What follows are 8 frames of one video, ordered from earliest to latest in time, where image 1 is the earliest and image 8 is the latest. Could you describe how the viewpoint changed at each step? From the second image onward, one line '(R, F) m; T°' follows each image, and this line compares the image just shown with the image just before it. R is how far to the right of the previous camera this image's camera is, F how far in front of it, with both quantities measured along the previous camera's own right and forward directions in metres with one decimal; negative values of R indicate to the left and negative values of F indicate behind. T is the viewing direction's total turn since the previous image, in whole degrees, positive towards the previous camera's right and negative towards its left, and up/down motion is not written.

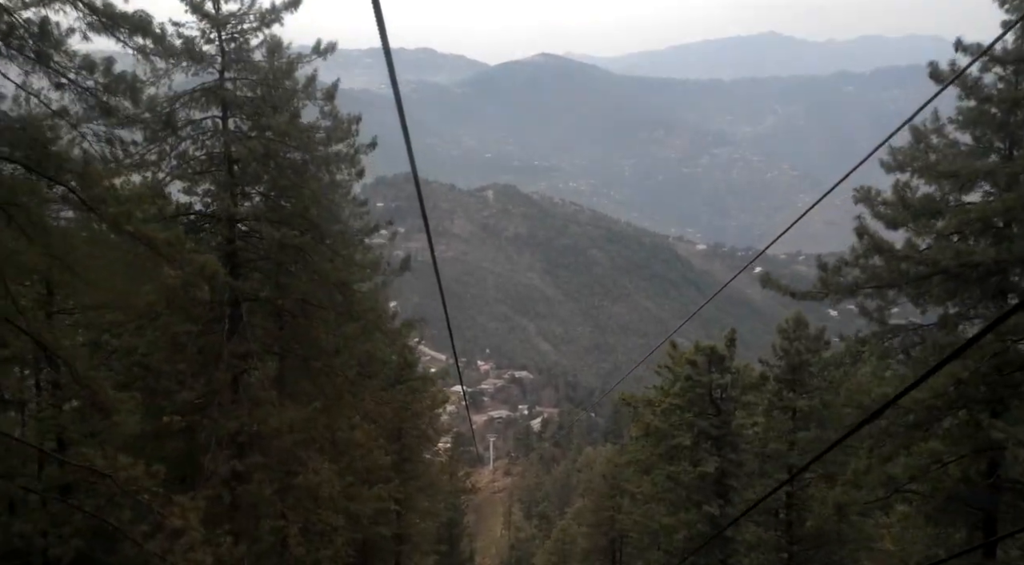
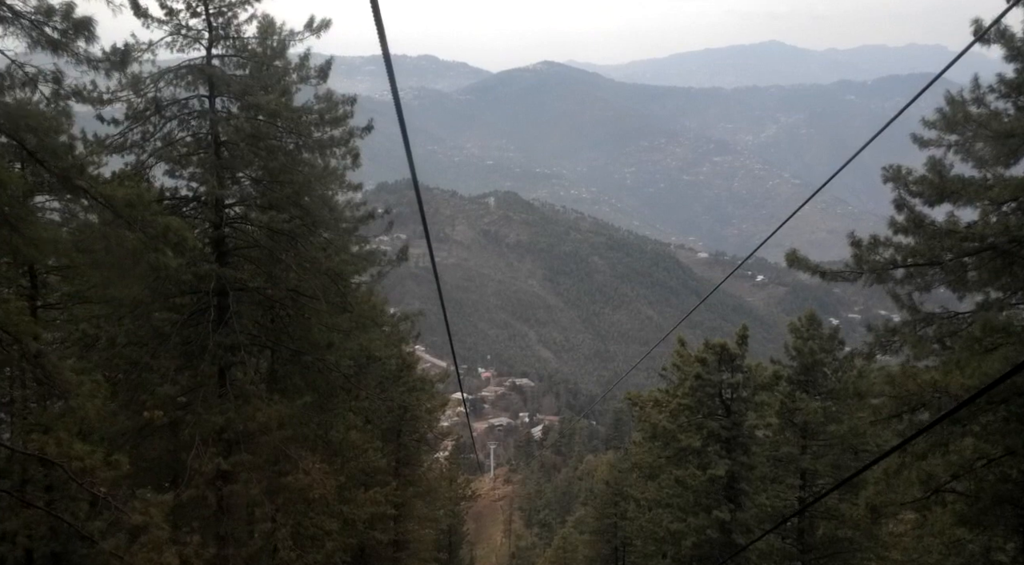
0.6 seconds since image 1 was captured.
(0.0, +0.8) m; 0°
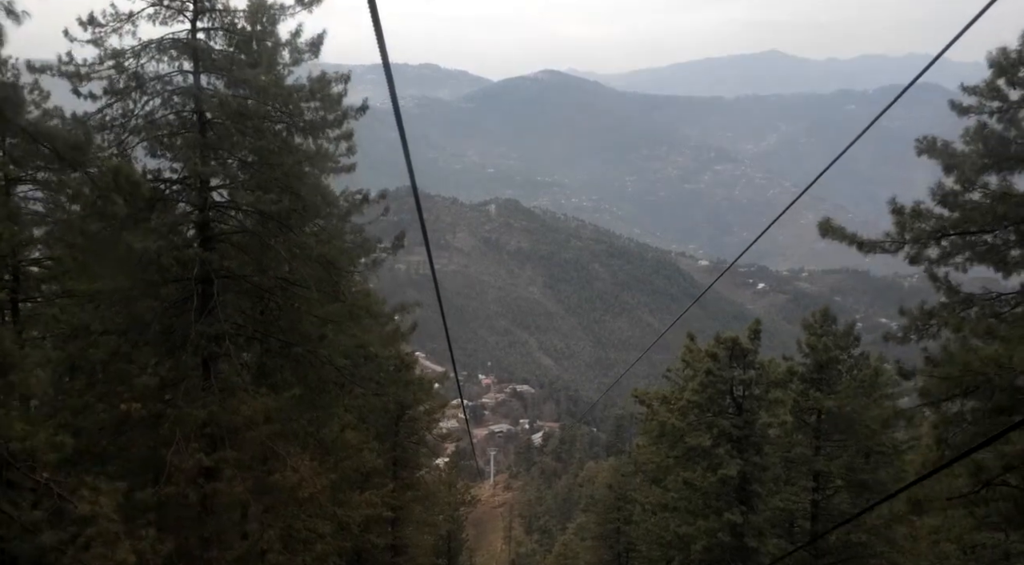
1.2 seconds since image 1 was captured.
(0.0, +0.8) m; 0°
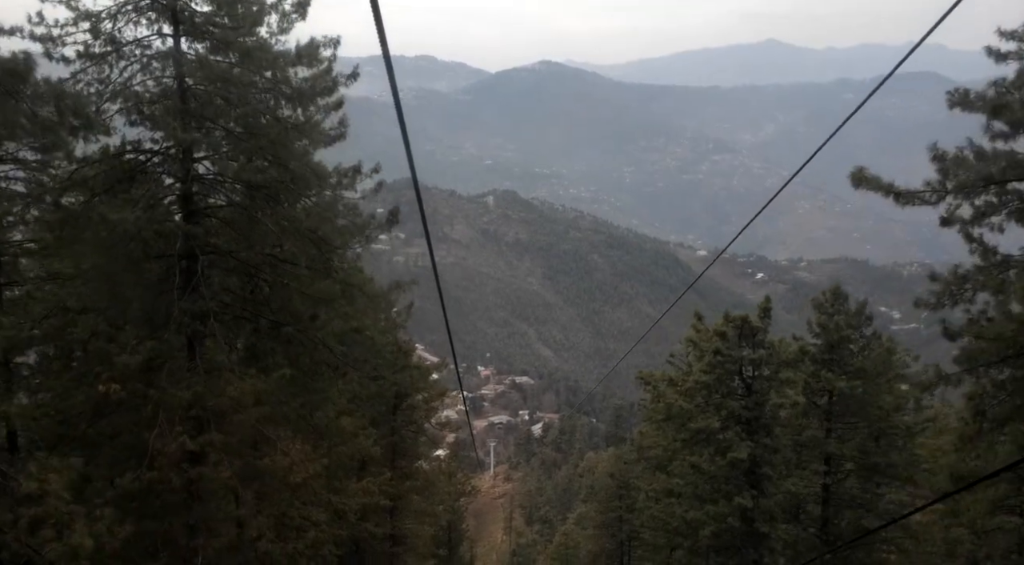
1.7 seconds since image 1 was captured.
(0.0, +0.7) m; 0°
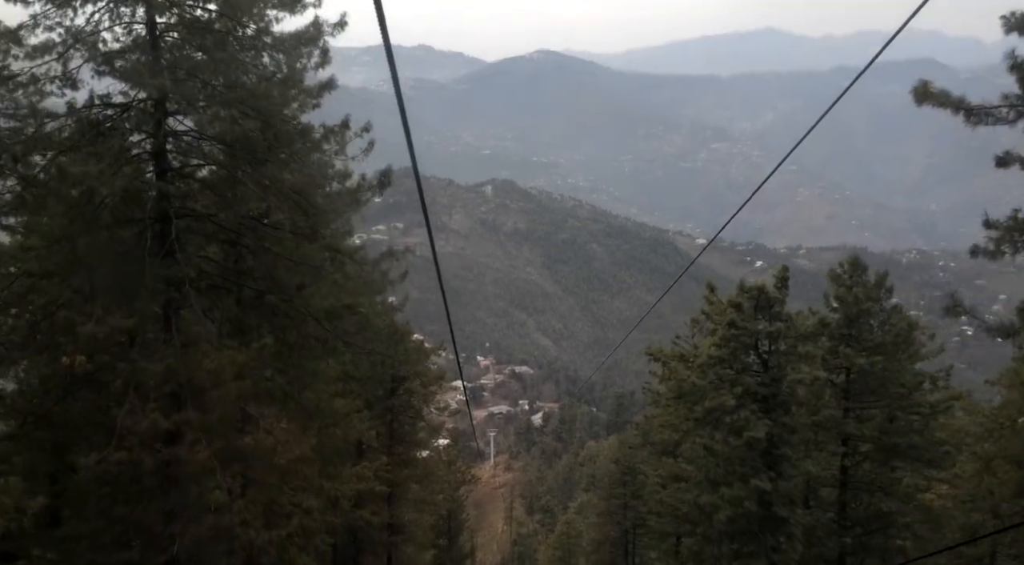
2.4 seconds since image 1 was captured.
(0.0, +1.0) m; 0°
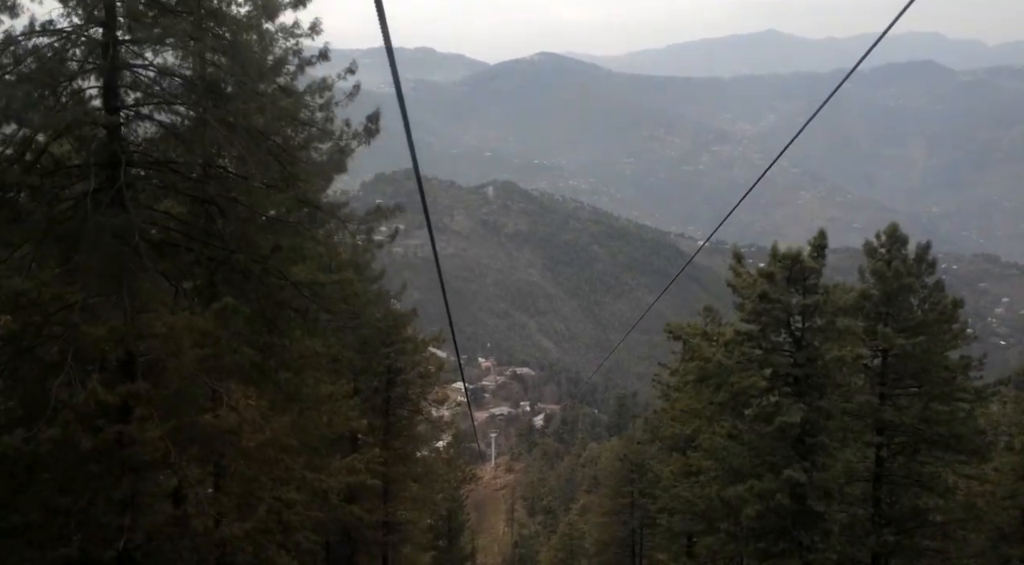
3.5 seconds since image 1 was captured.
(0.0, +1.7) m; 0°
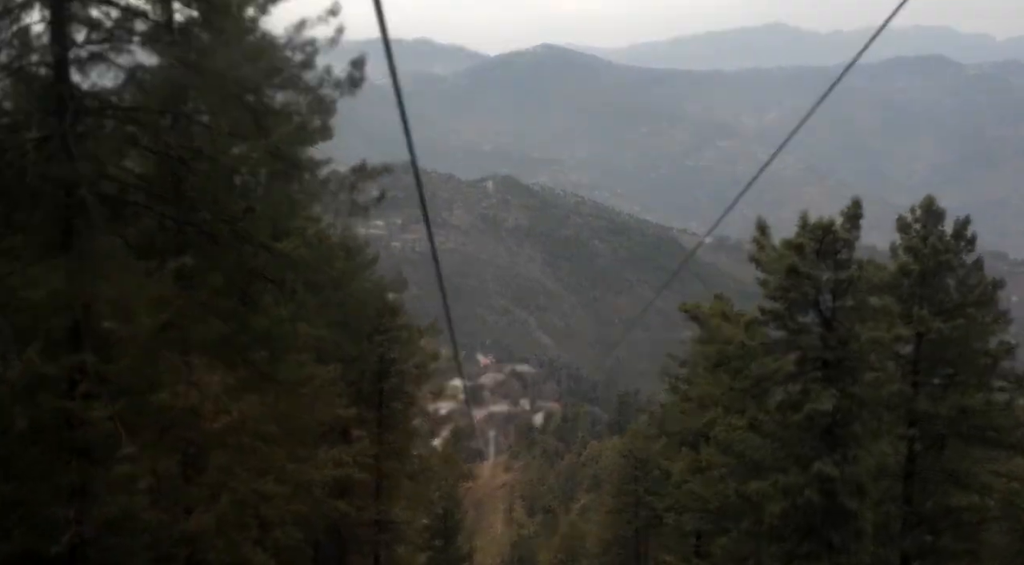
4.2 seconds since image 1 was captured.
(0.0, +1.4) m; 0°
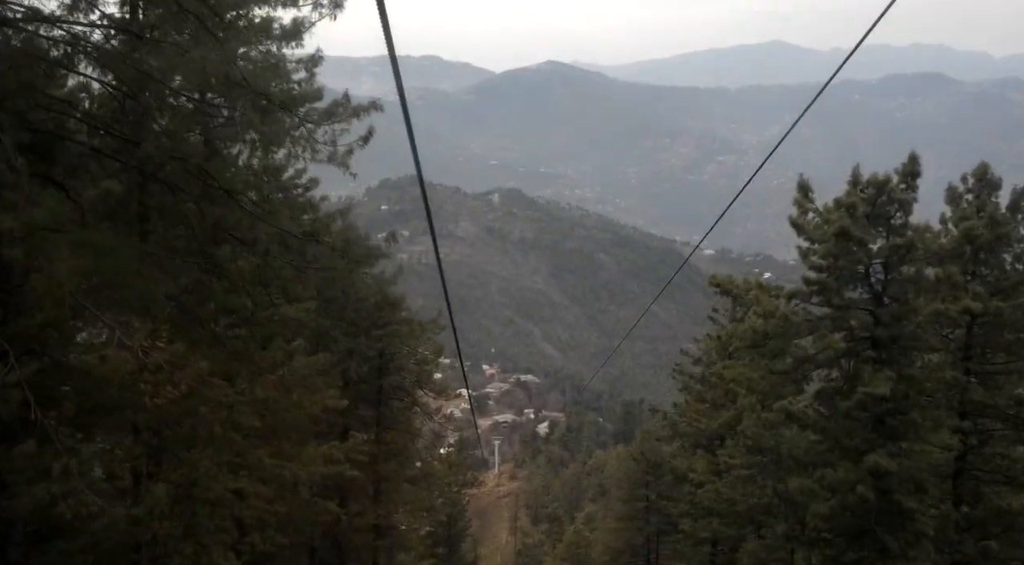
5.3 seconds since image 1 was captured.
(-0.1, +1.6) m; 0°
